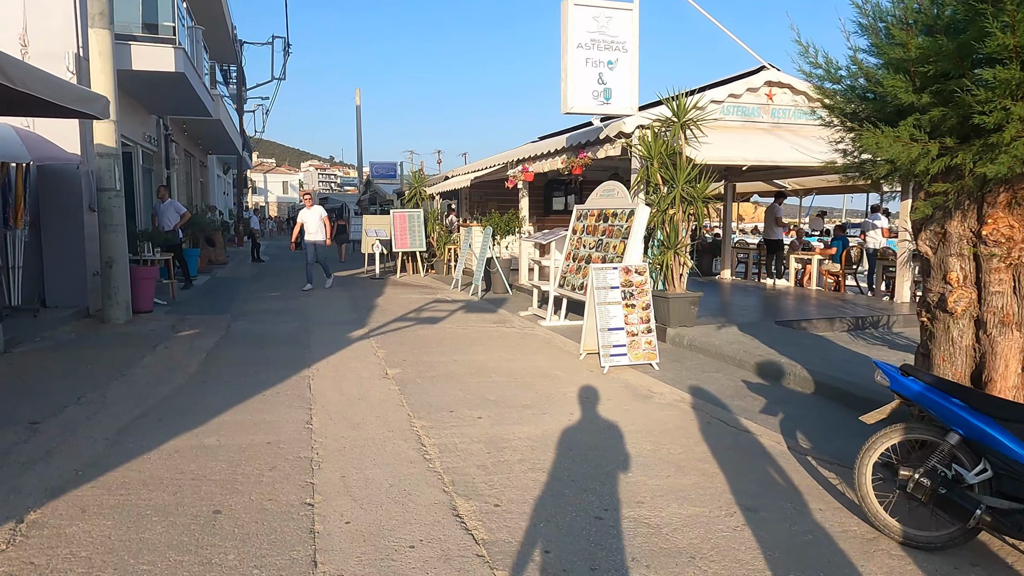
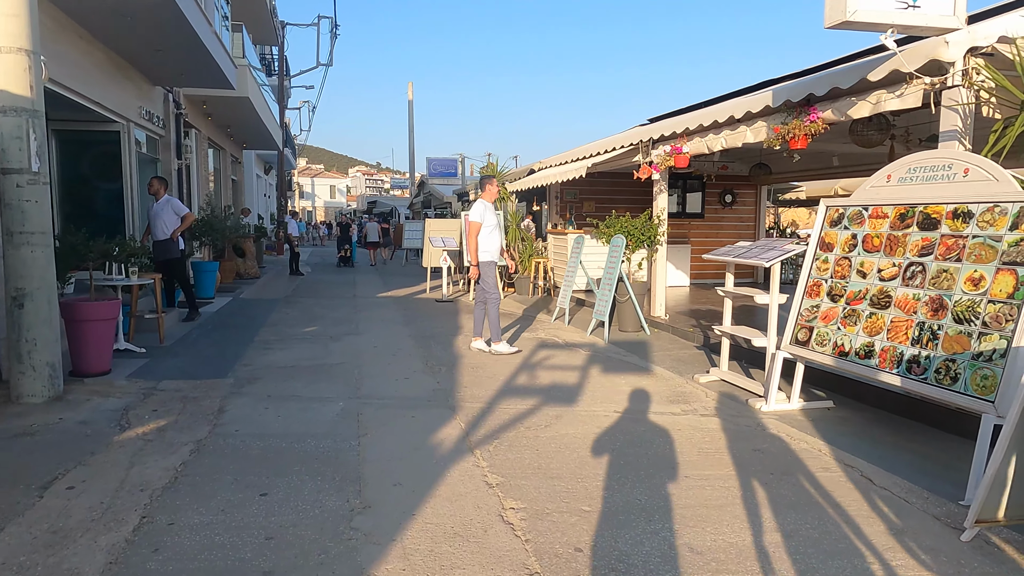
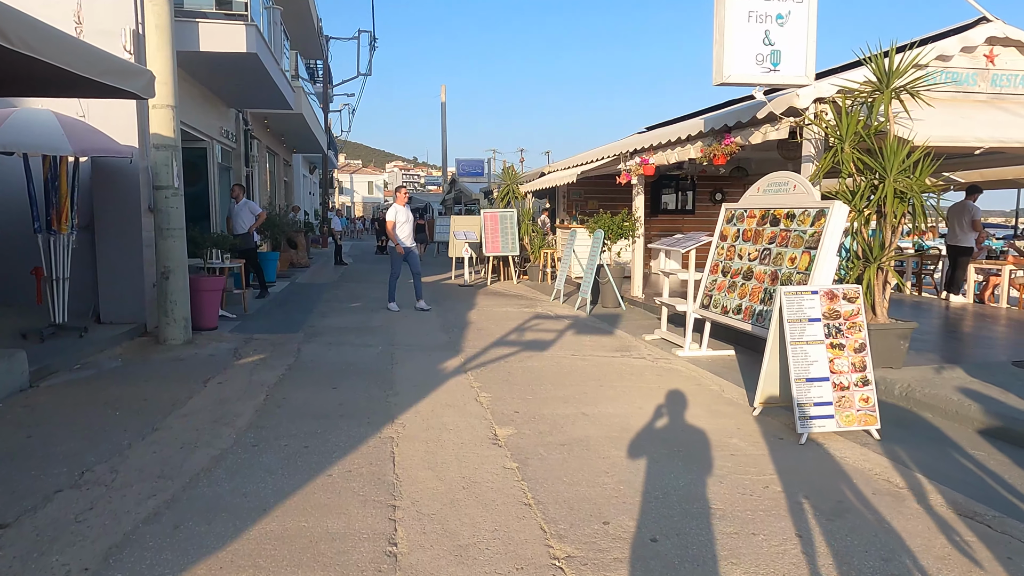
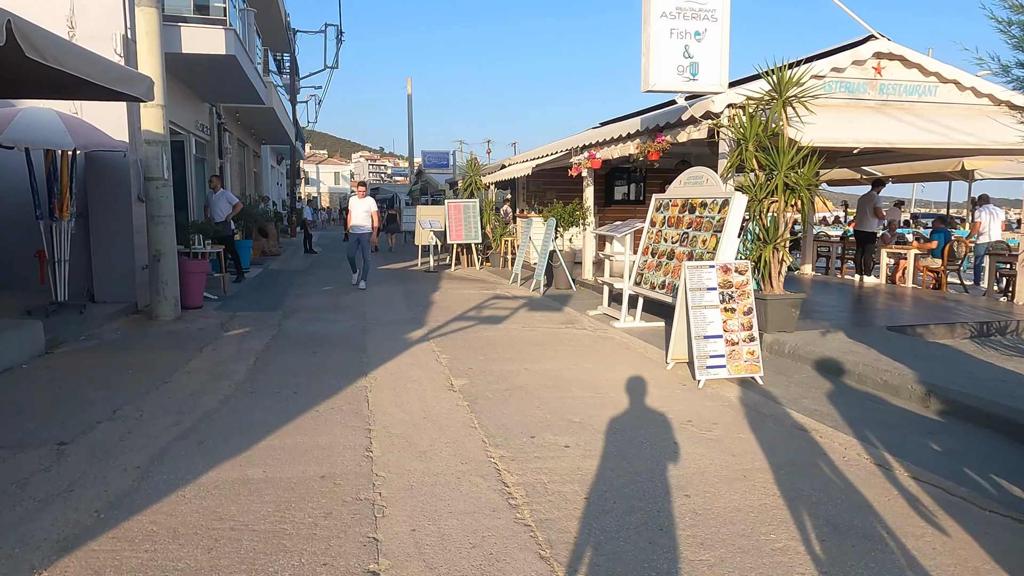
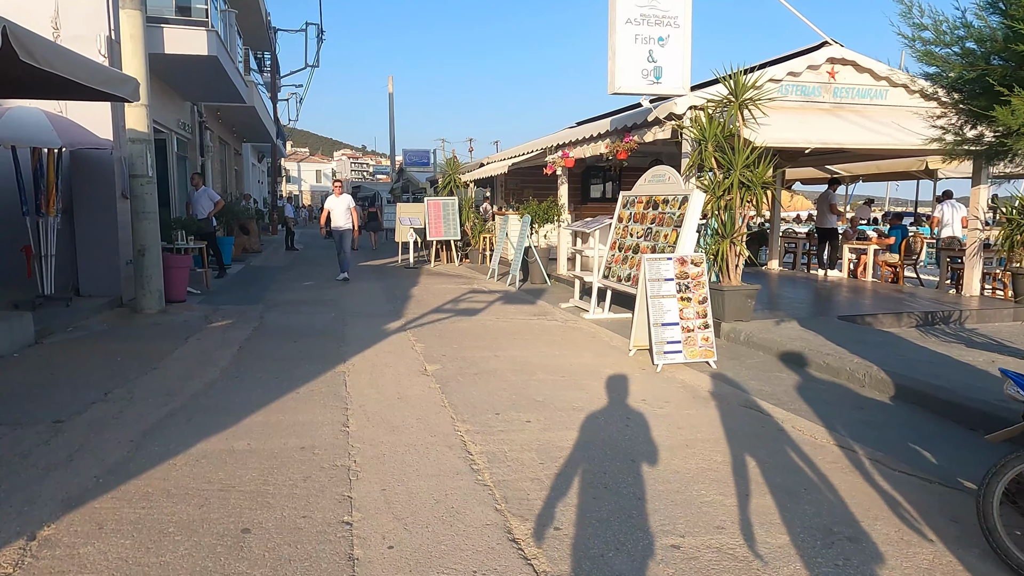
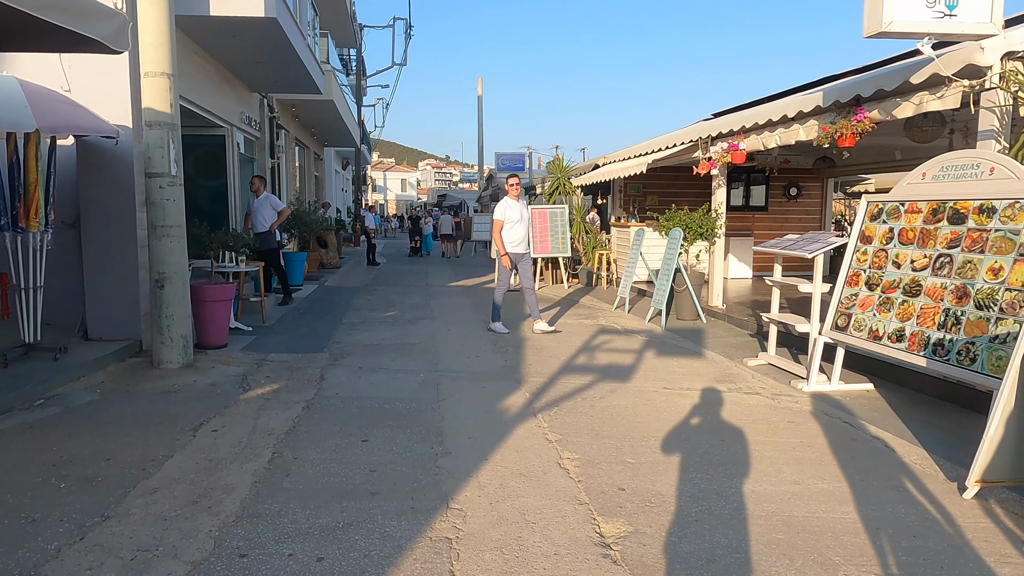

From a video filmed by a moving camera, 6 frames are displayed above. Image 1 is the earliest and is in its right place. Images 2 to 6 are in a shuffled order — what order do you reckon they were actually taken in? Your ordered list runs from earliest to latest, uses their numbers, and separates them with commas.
5, 4, 3, 6, 2
